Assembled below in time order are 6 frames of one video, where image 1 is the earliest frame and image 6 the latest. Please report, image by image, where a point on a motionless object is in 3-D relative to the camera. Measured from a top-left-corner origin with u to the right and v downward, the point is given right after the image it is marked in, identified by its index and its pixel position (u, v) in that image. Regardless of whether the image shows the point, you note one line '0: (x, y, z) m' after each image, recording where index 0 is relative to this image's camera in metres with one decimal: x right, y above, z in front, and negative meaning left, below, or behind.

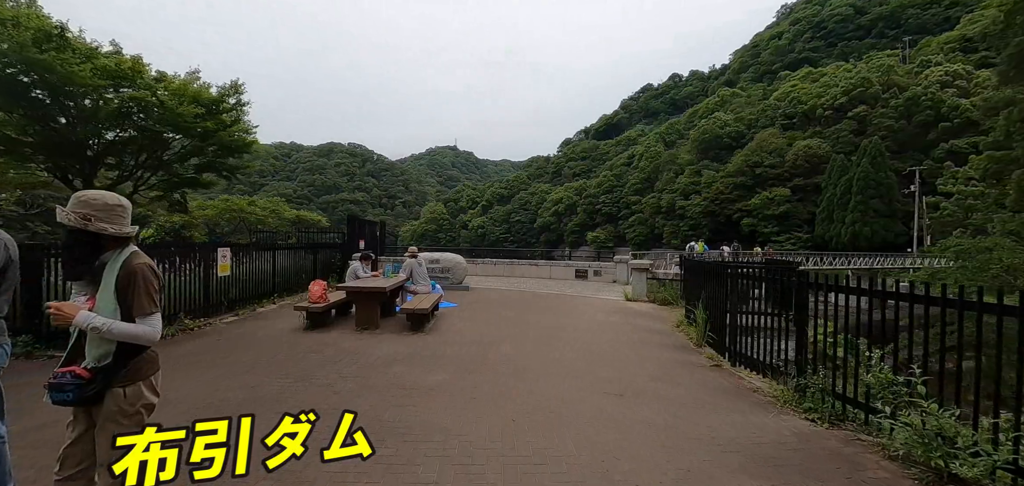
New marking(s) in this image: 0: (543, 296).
0: (+0.9, -1.6, +13.0) m
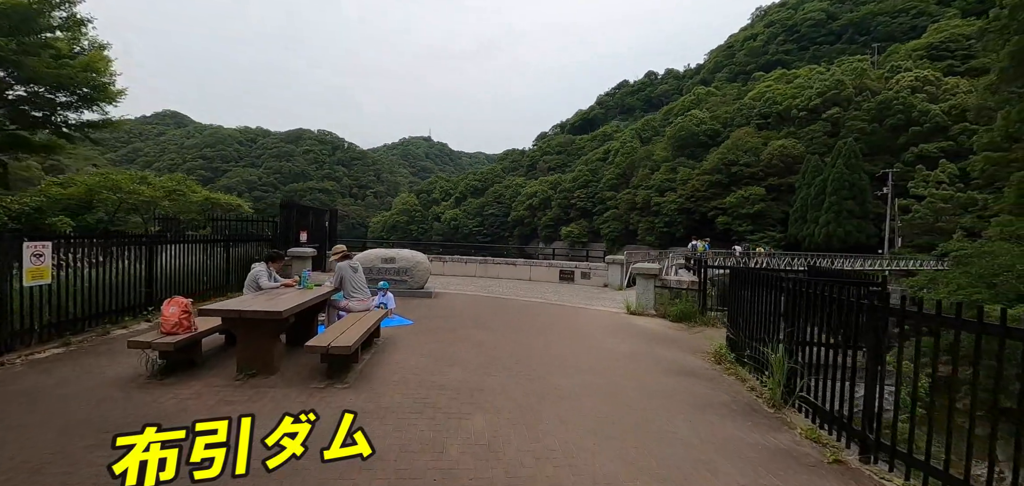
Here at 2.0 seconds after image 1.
0: (+0.2, -1.6, +10.4) m
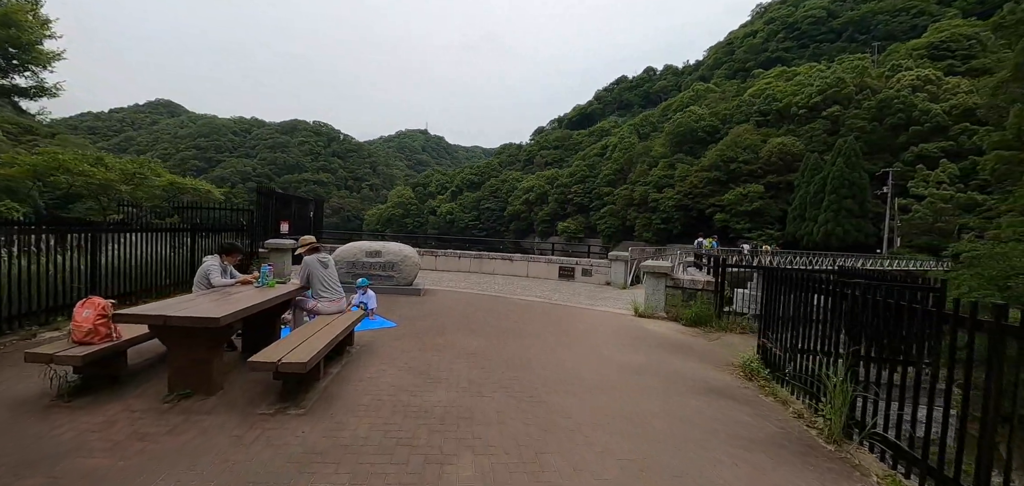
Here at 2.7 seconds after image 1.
0: (+0.2, -1.4, +9.5) m
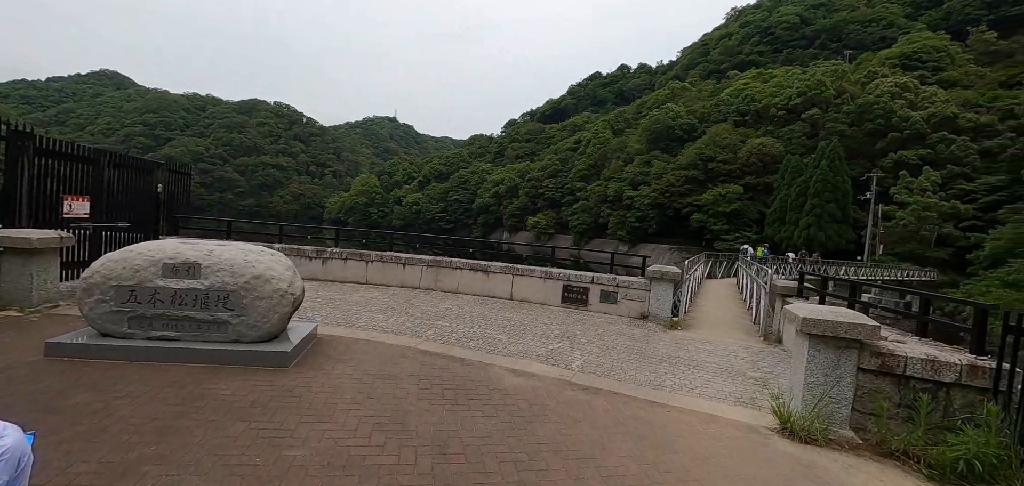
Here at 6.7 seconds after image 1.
0: (0.0, -1.6, +4.4) m
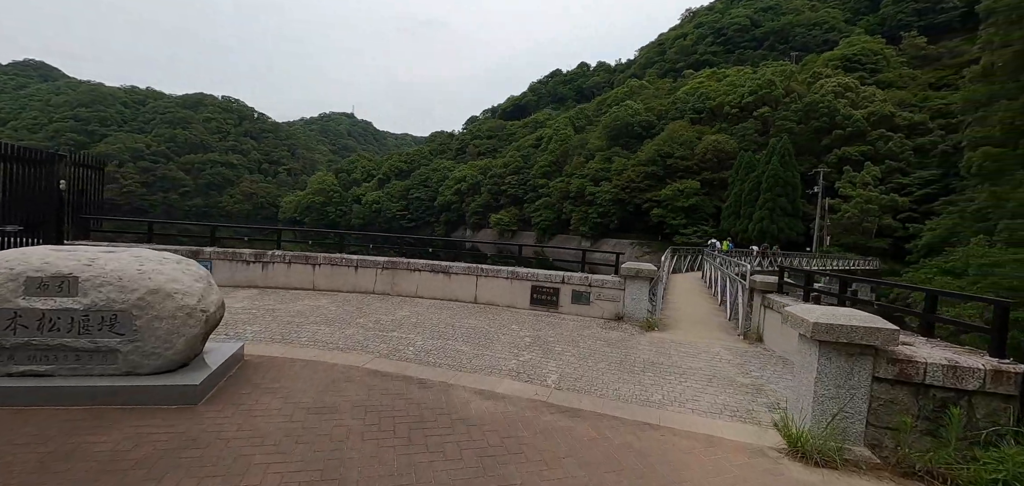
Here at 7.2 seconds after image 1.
0: (-0.3, -1.6, +3.7) m
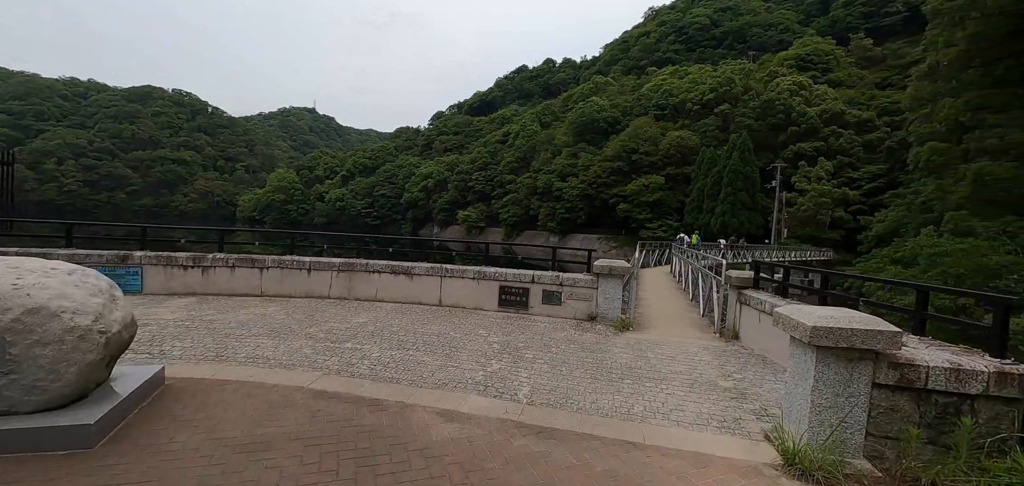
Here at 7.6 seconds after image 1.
0: (-0.6, -1.6, +3.2) m
